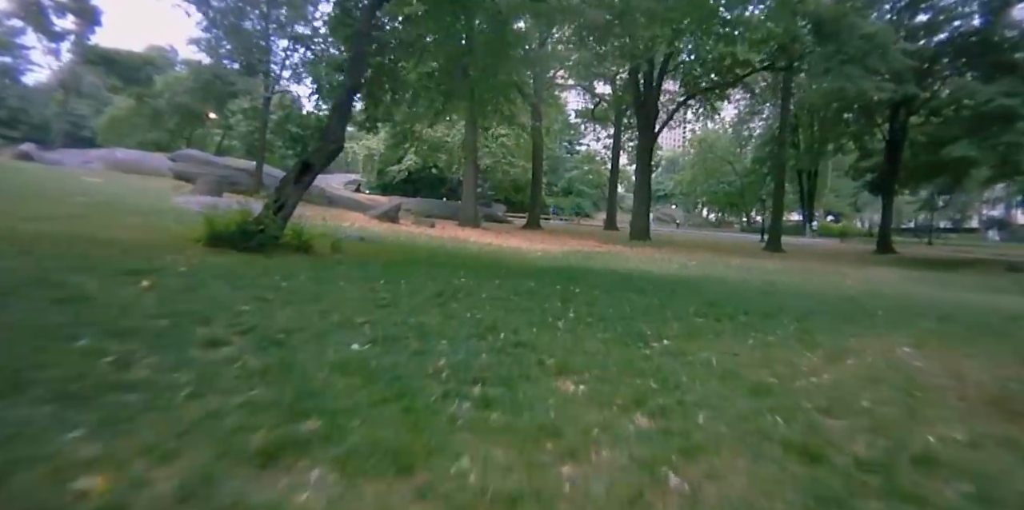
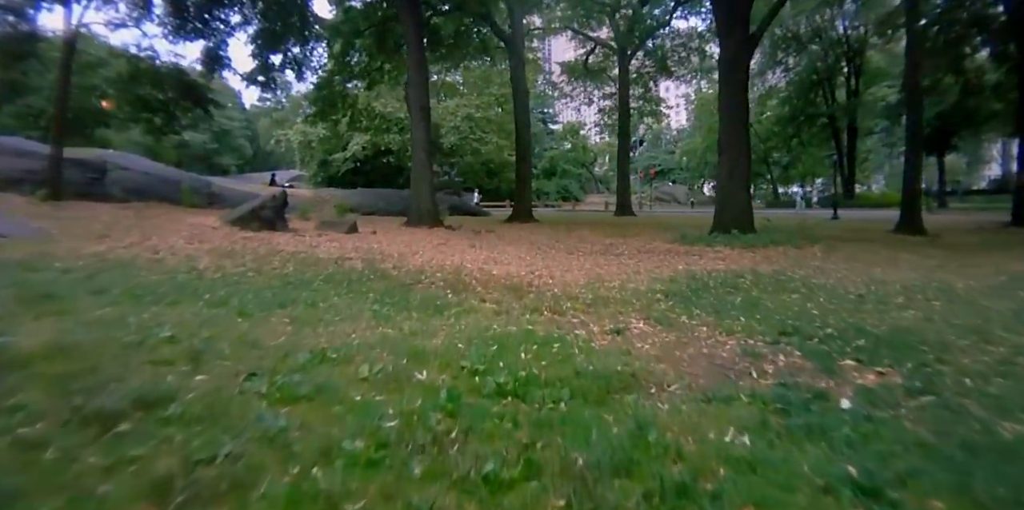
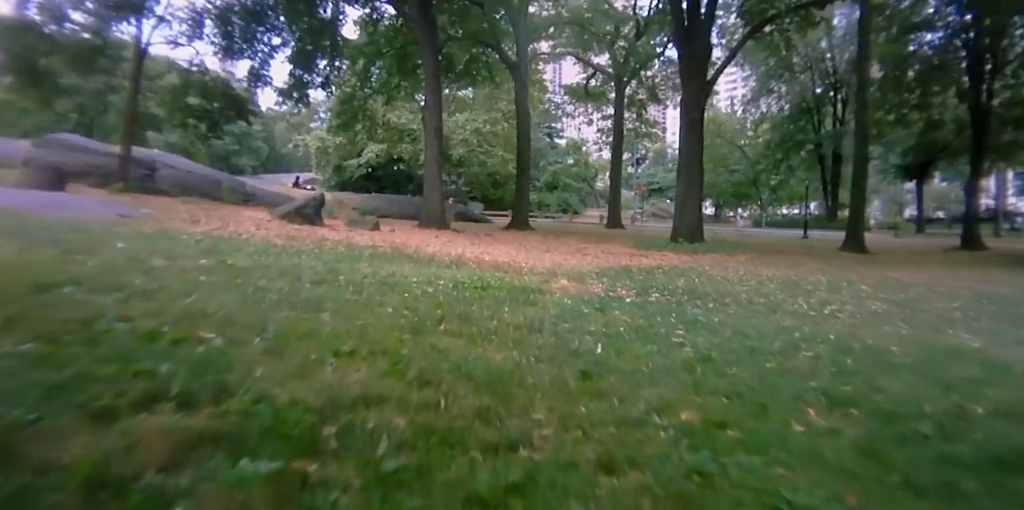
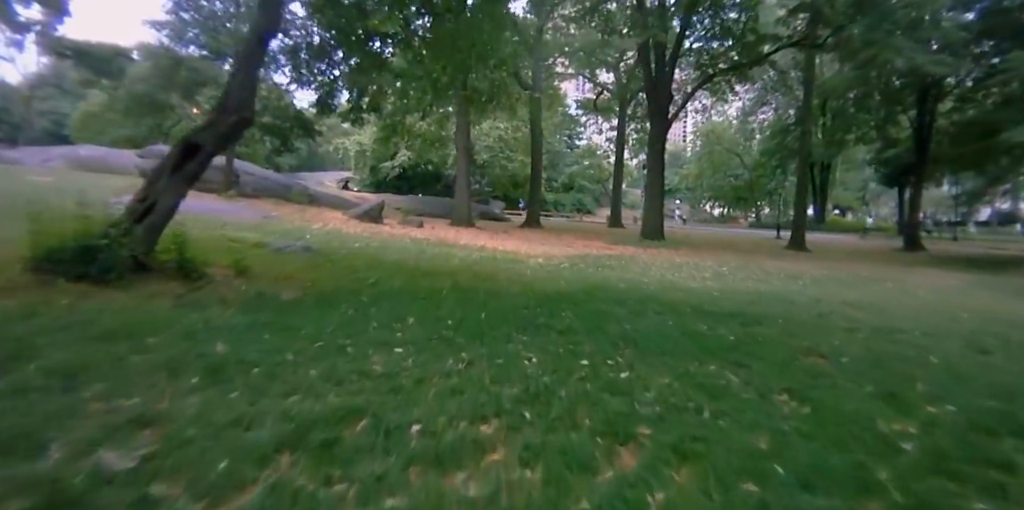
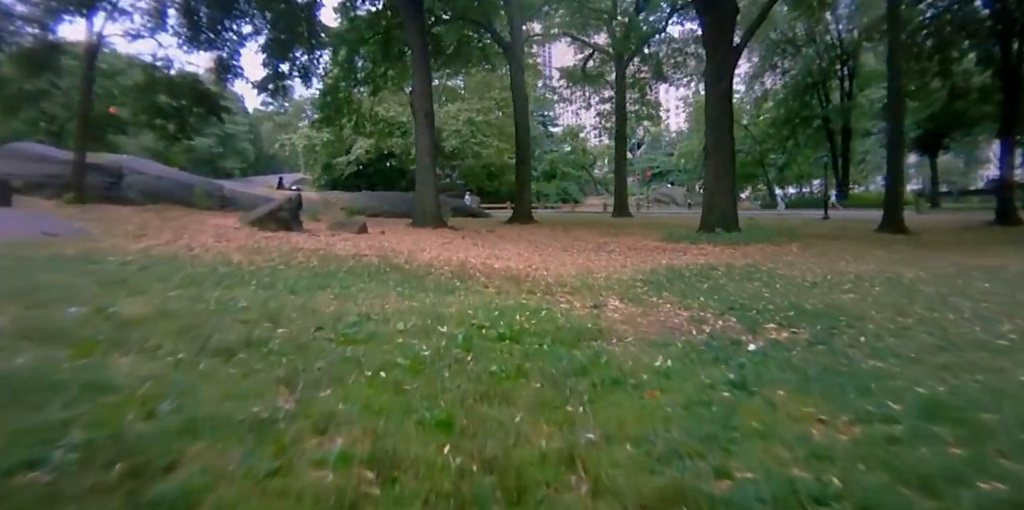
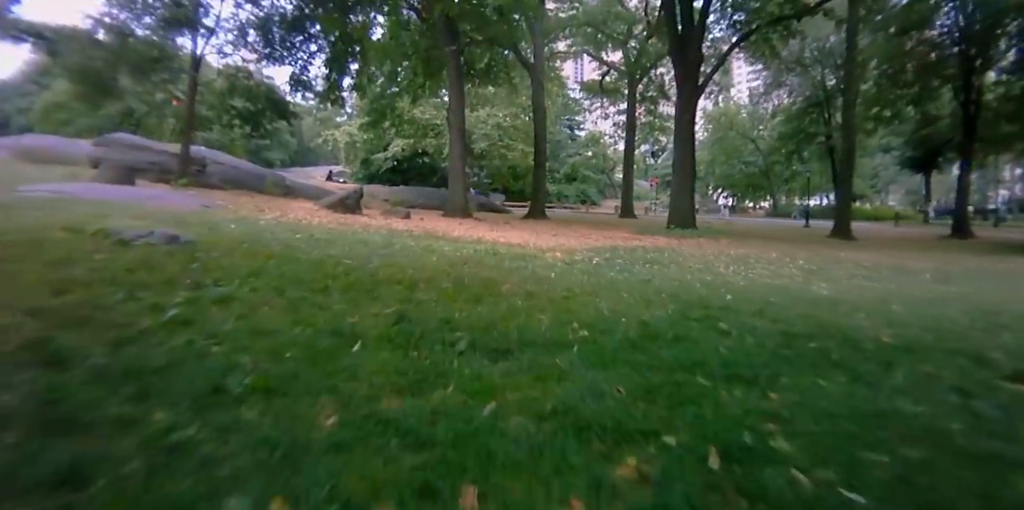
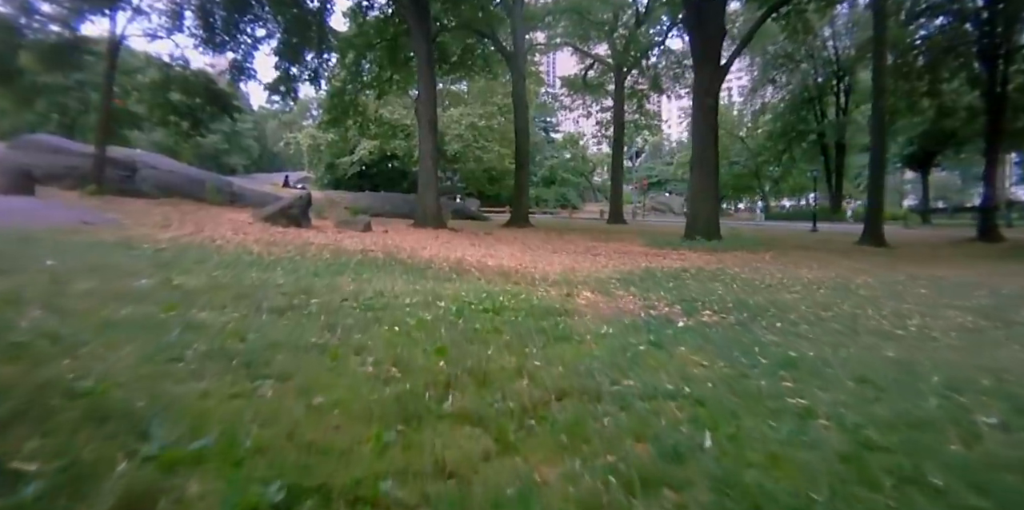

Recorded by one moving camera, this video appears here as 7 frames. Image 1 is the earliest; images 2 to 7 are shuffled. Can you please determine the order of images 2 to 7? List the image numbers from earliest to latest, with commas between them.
4, 6, 3, 7, 5, 2
